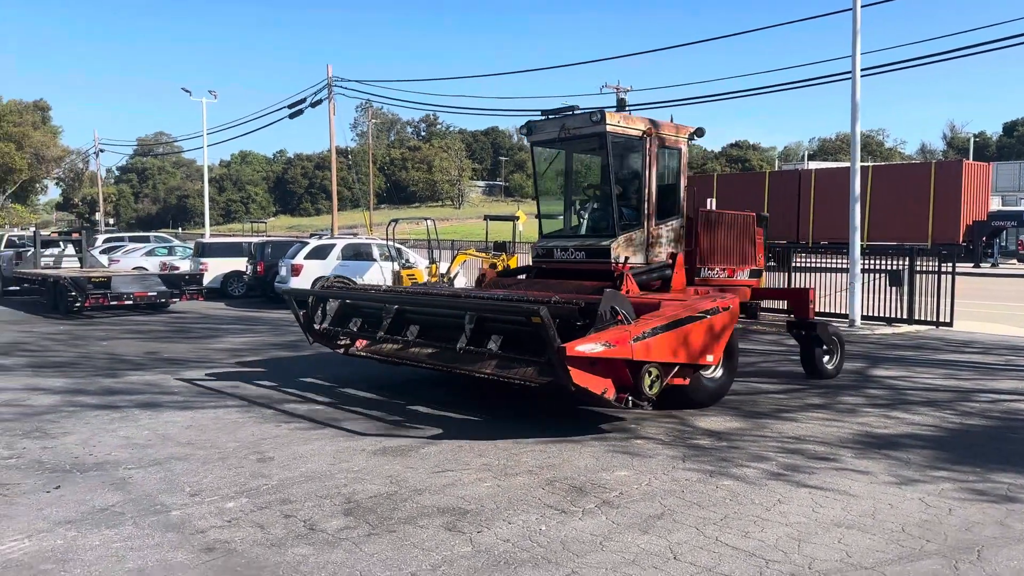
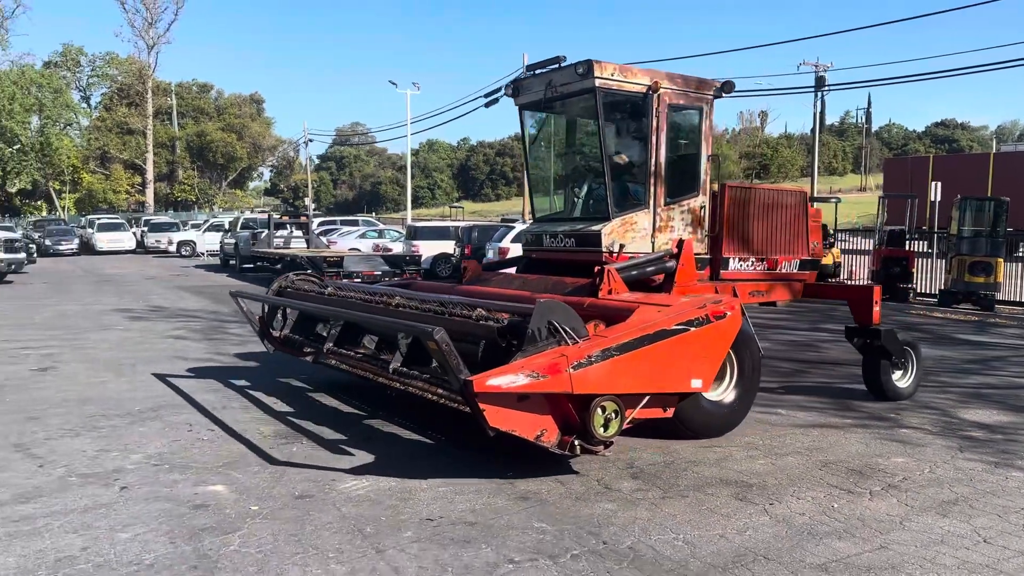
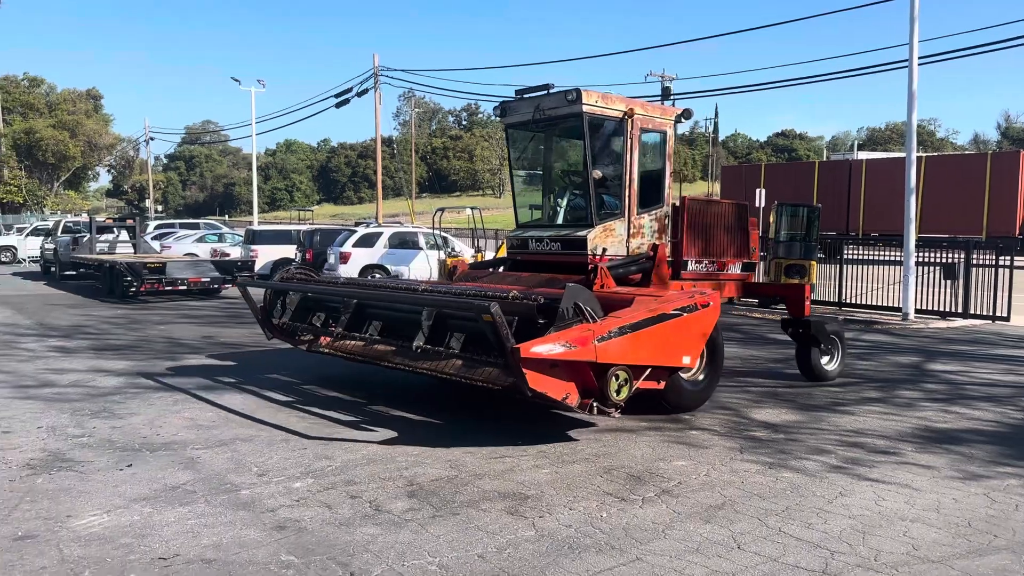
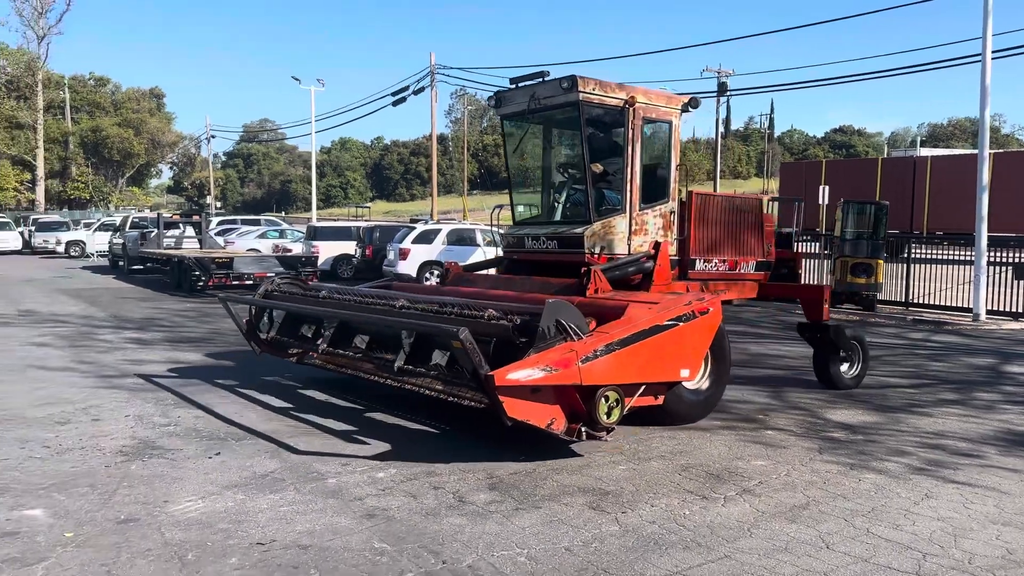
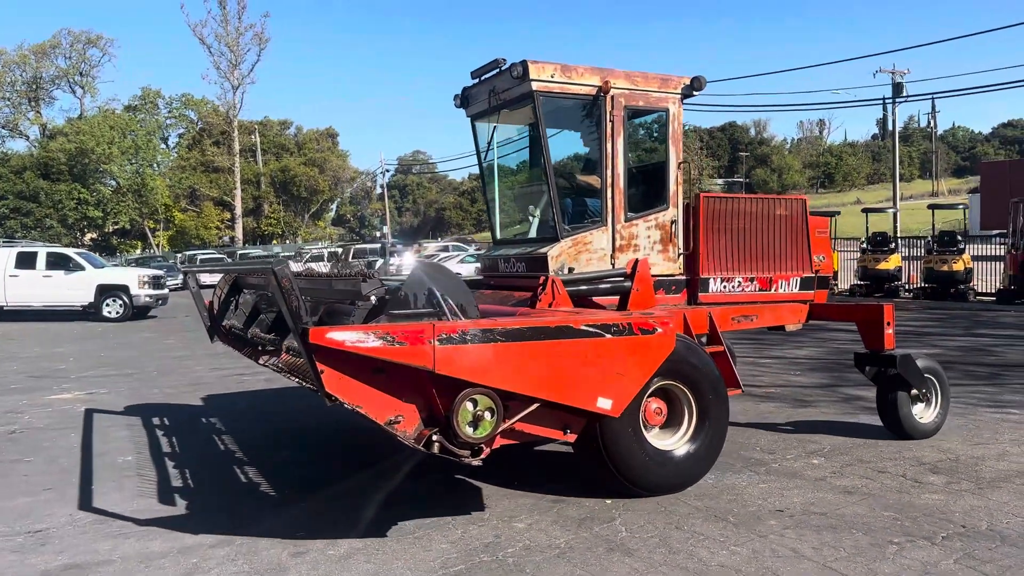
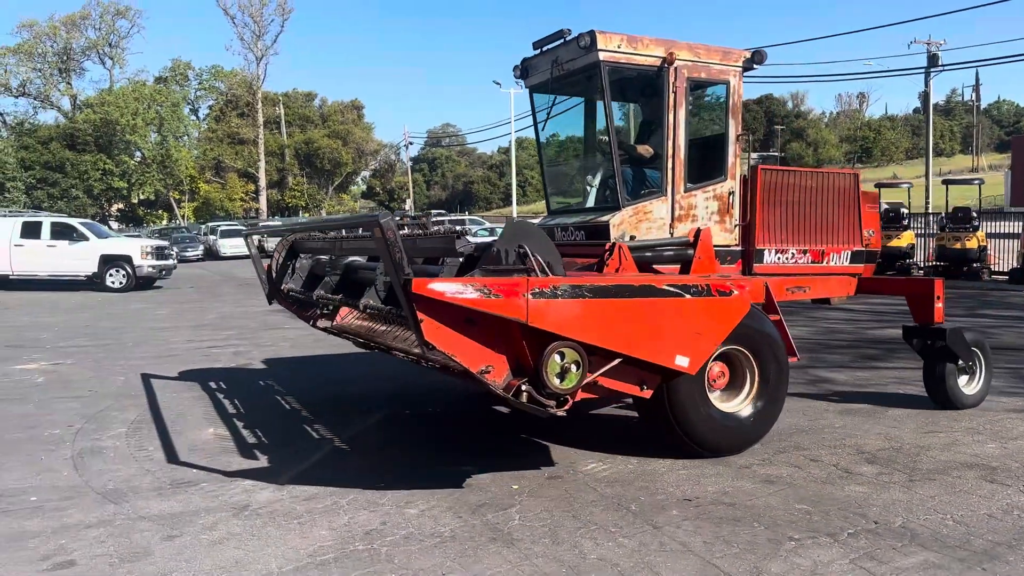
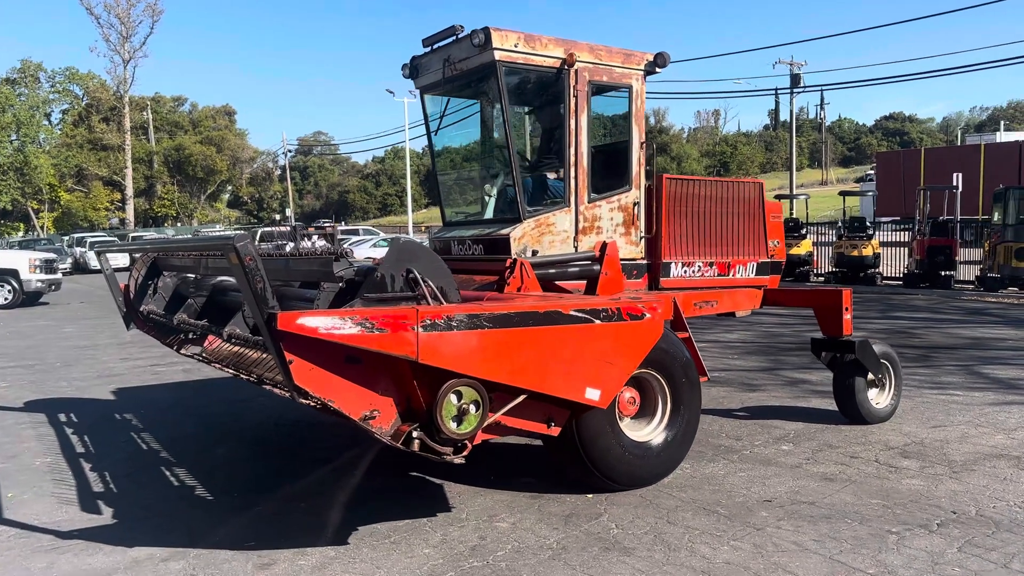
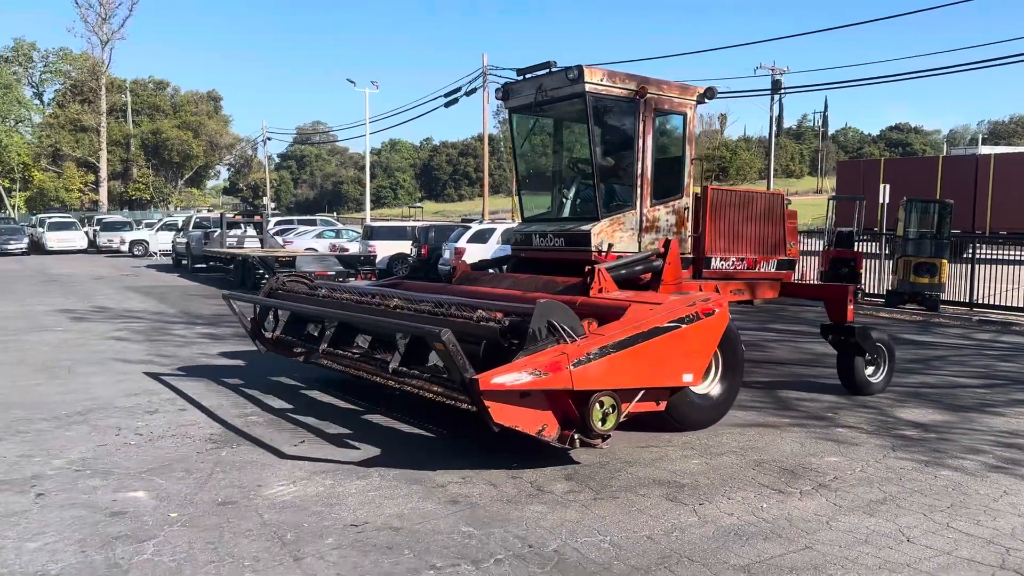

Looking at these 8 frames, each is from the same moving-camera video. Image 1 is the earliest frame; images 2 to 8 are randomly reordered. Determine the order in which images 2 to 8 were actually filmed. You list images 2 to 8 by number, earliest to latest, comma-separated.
3, 4, 8, 2, 6, 5, 7
